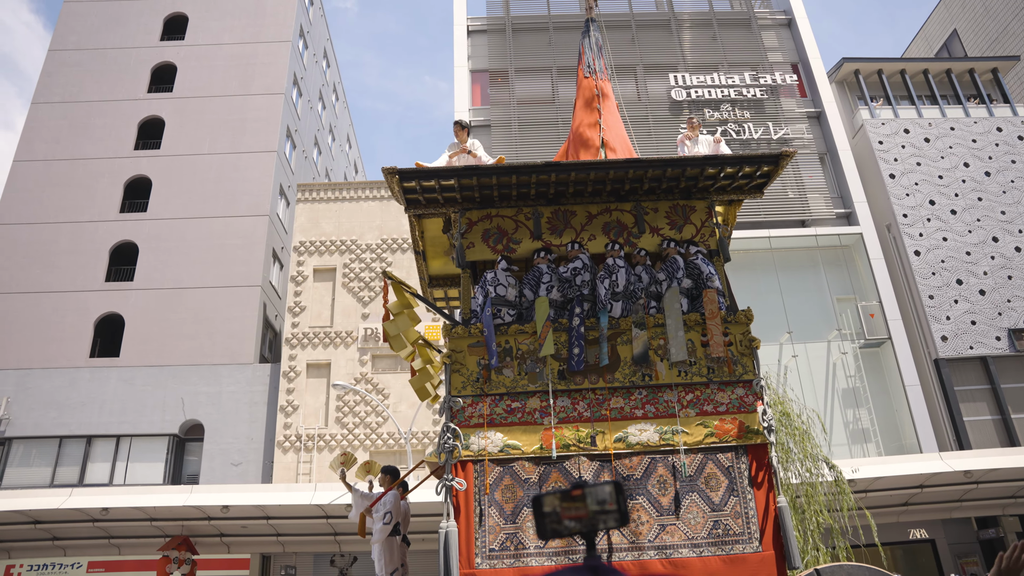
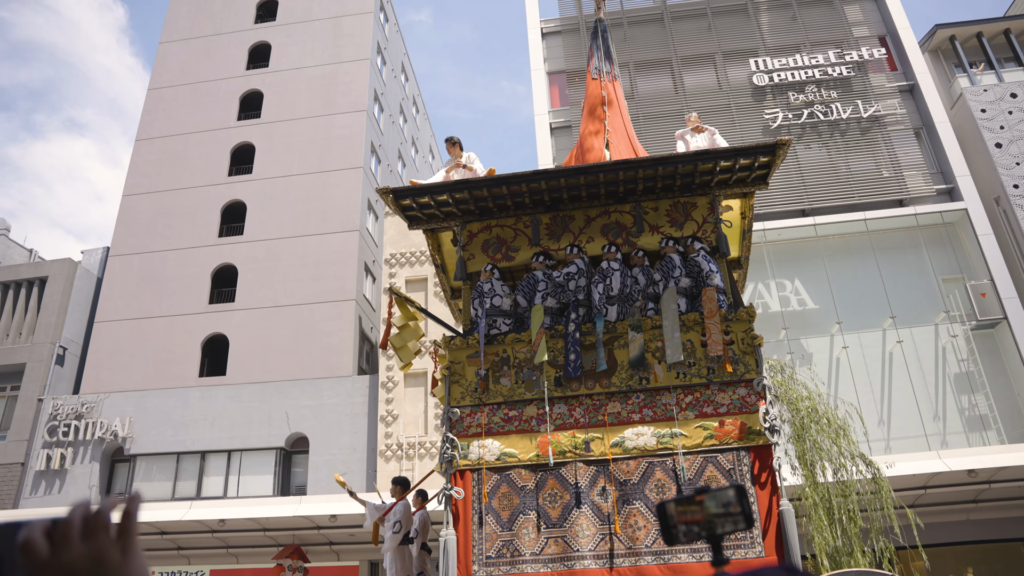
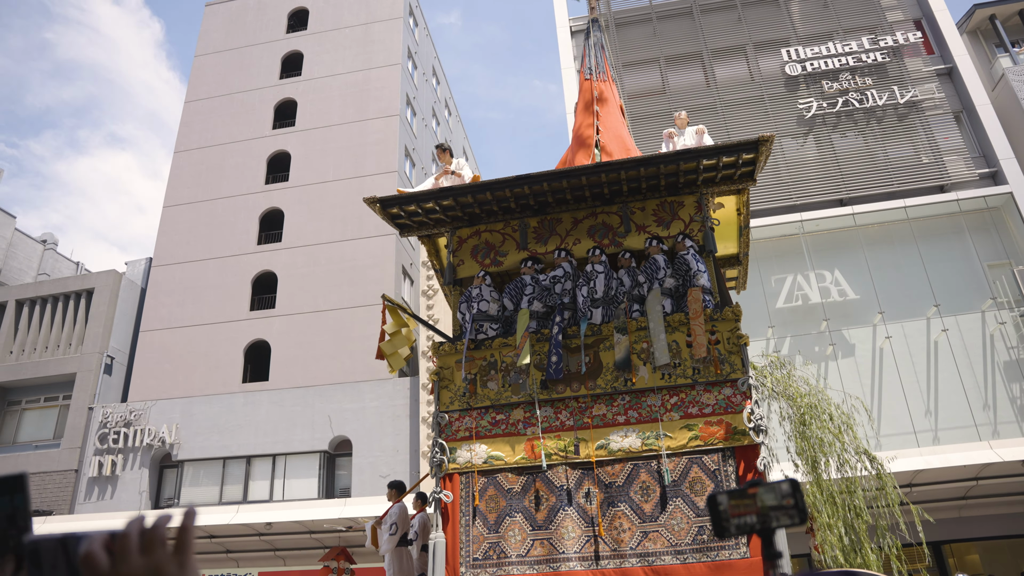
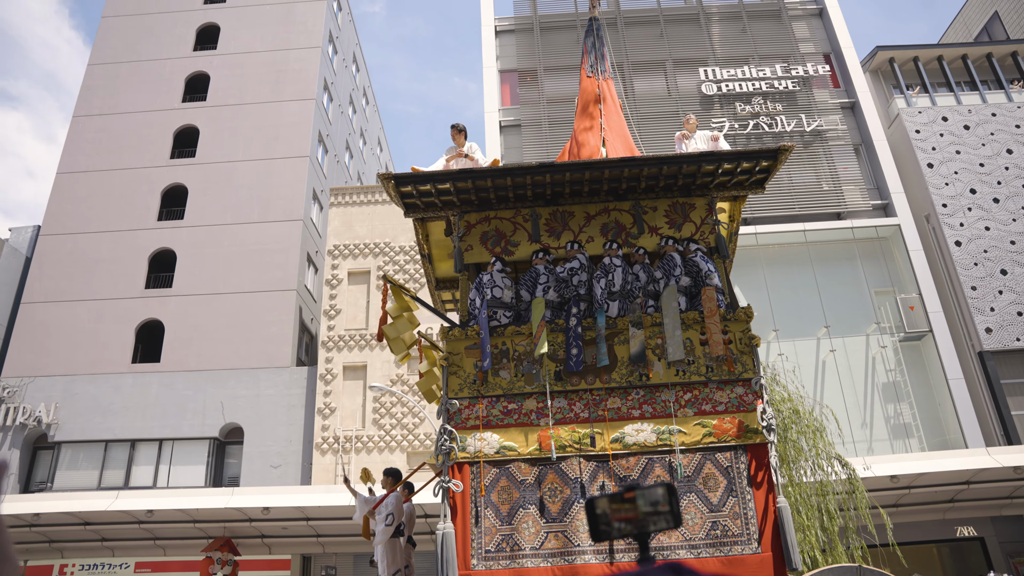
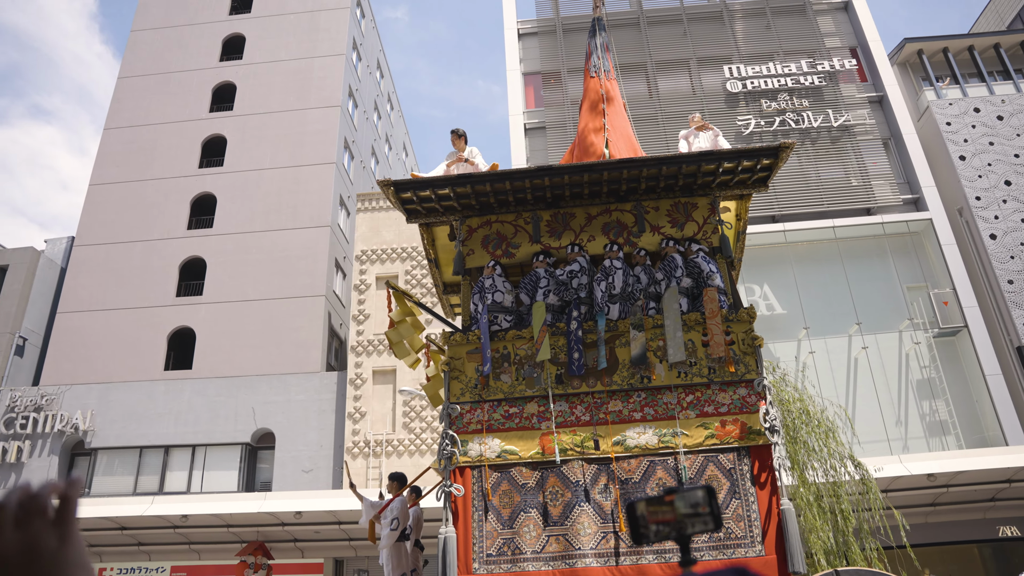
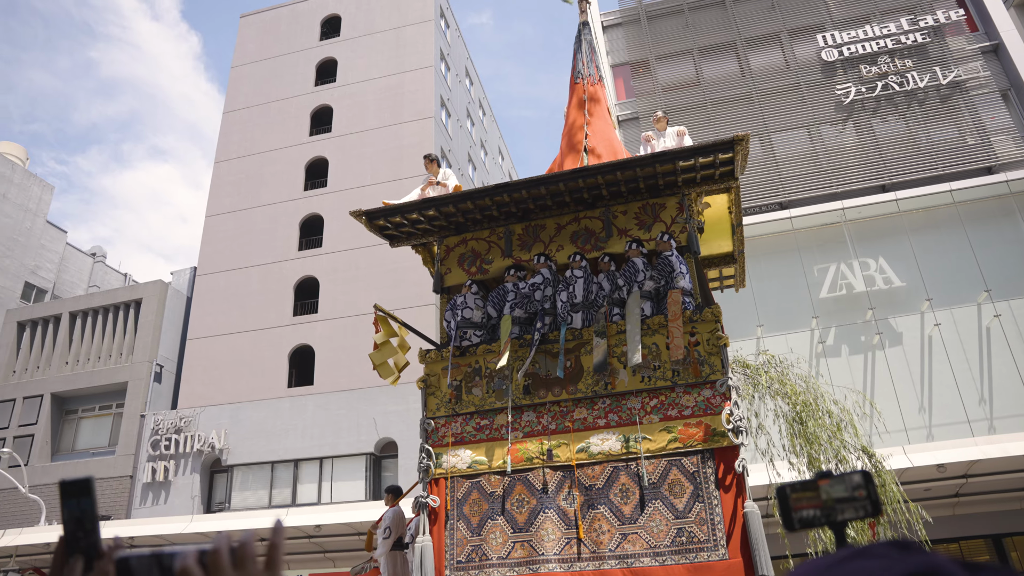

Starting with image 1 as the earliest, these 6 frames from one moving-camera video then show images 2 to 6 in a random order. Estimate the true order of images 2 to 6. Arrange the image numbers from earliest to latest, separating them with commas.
4, 5, 2, 3, 6
